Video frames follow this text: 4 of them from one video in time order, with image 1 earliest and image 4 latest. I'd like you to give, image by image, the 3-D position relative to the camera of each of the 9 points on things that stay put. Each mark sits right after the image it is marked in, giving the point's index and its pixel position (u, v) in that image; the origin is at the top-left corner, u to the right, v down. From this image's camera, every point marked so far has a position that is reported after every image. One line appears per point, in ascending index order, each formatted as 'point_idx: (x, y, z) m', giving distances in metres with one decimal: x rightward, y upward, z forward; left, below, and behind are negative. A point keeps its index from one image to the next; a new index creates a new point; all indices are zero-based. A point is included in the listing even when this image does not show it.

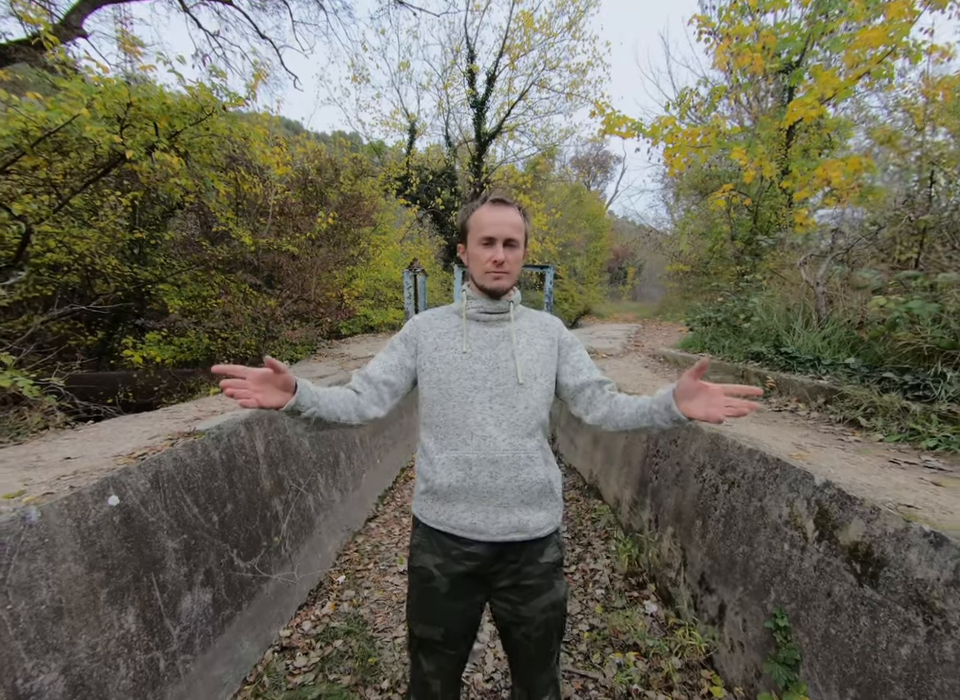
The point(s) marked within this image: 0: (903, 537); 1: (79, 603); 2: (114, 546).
0: (+1.4, -0.6, +1.5) m
1: (-1.4, -0.9, +1.6) m
2: (-1.4, -0.8, +1.7) m
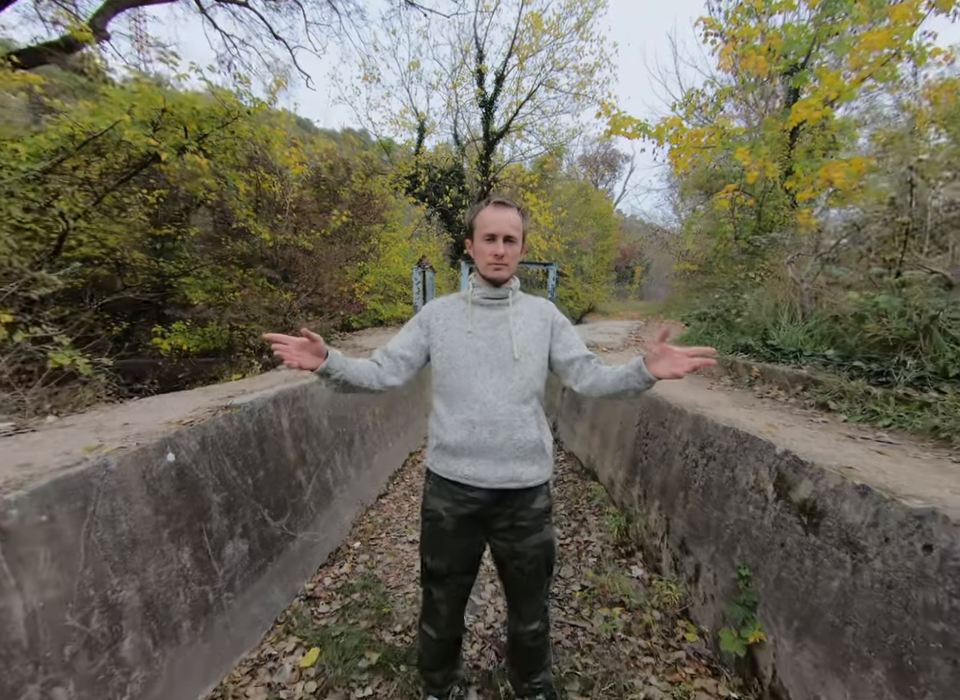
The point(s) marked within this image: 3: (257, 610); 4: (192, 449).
0: (+1.4, -0.6, +1.7) m
1: (-1.4, -0.8, +1.9) m
2: (-1.4, -0.7, +2.0) m
3: (-1.2, -1.4, +2.4) m
4: (-1.5, -0.5, +2.2) m
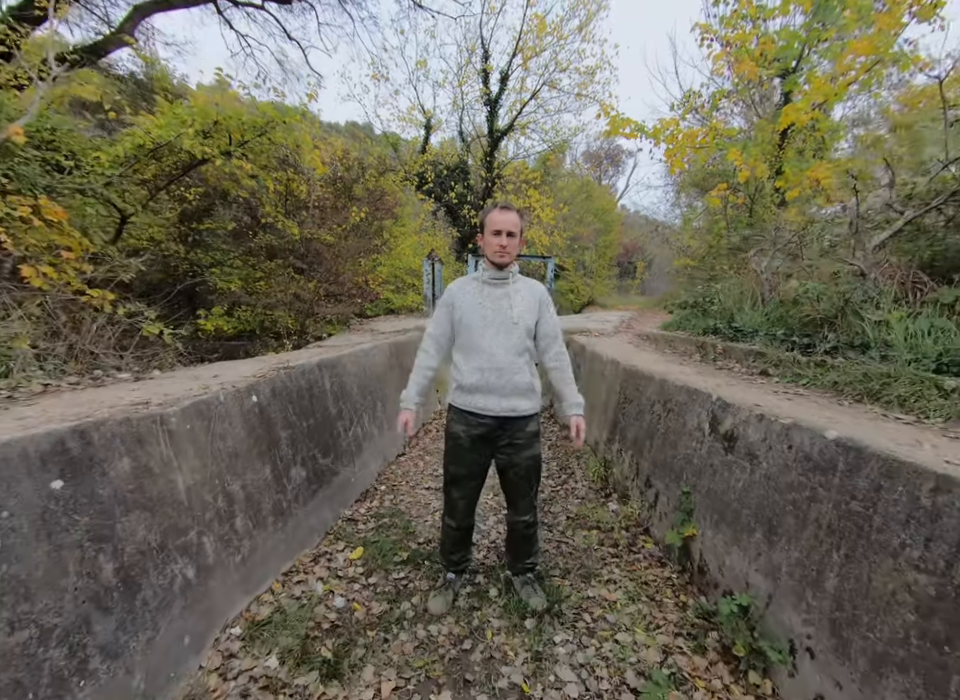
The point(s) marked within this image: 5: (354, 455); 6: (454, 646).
0: (+1.5, -0.4, +2.4) m
1: (-1.4, -0.6, +2.5) m
2: (-1.4, -0.5, +2.7) m
3: (-1.2, -1.2, +3.1) m
4: (-1.4, -0.3, +2.9) m
5: (-1.1, -0.9, +3.9) m
6: (-0.1, -1.5, +2.2) m
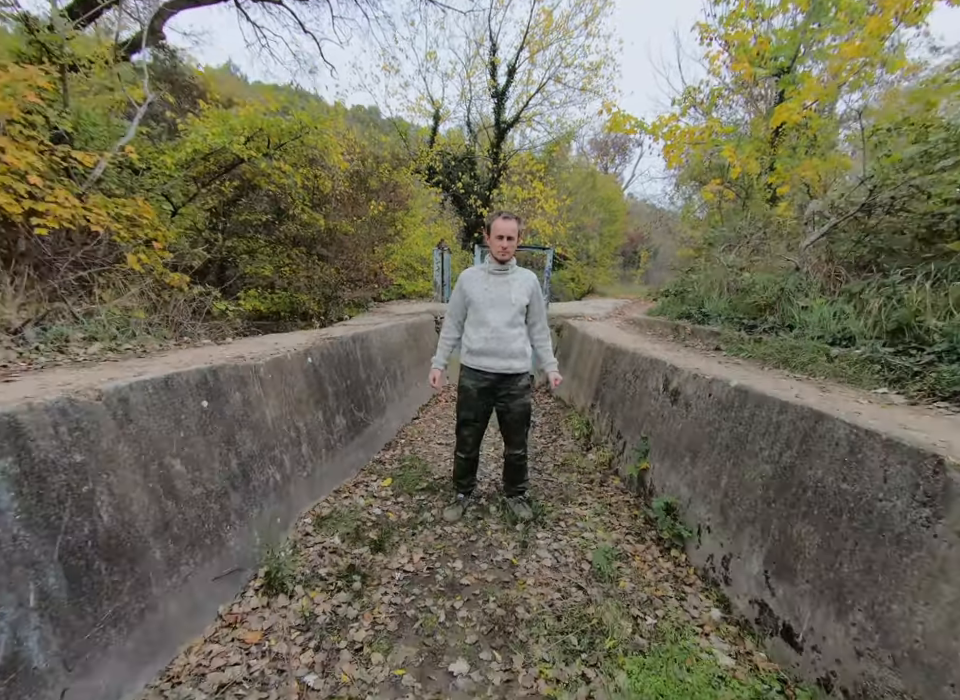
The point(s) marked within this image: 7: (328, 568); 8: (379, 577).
0: (+1.5, -0.2, +3.2) m
1: (-1.3, -0.4, +3.4) m
2: (-1.3, -0.2, +3.5) m
3: (-1.1, -1.0, +3.9) m
4: (-1.4, -0.1, +3.7) m
5: (-1.1, -0.7, +4.7) m
6: (-0.1, -1.3, +3.0) m
7: (-0.9, -1.2, +2.5) m
8: (-0.6, -1.3, +2.5) m
